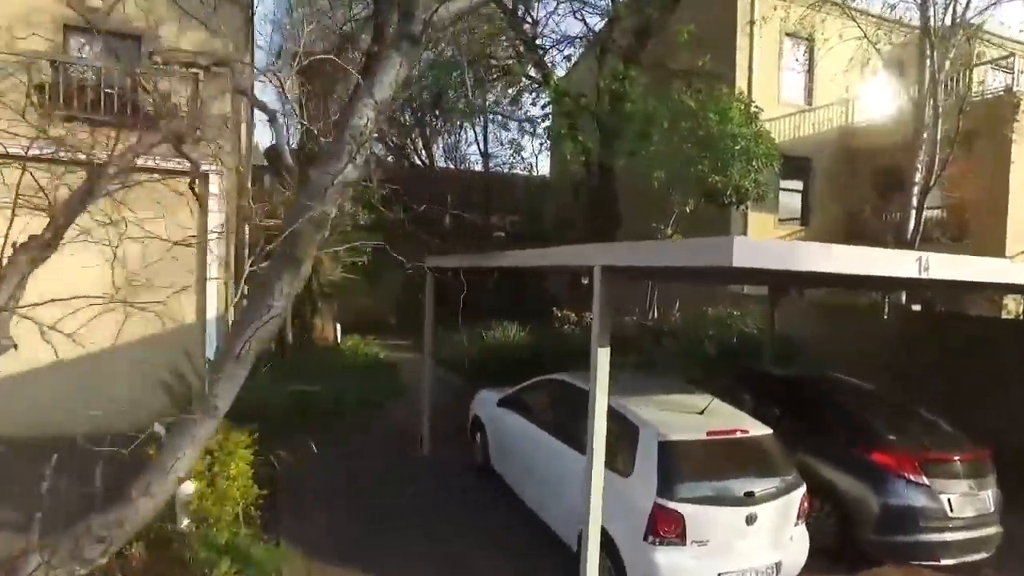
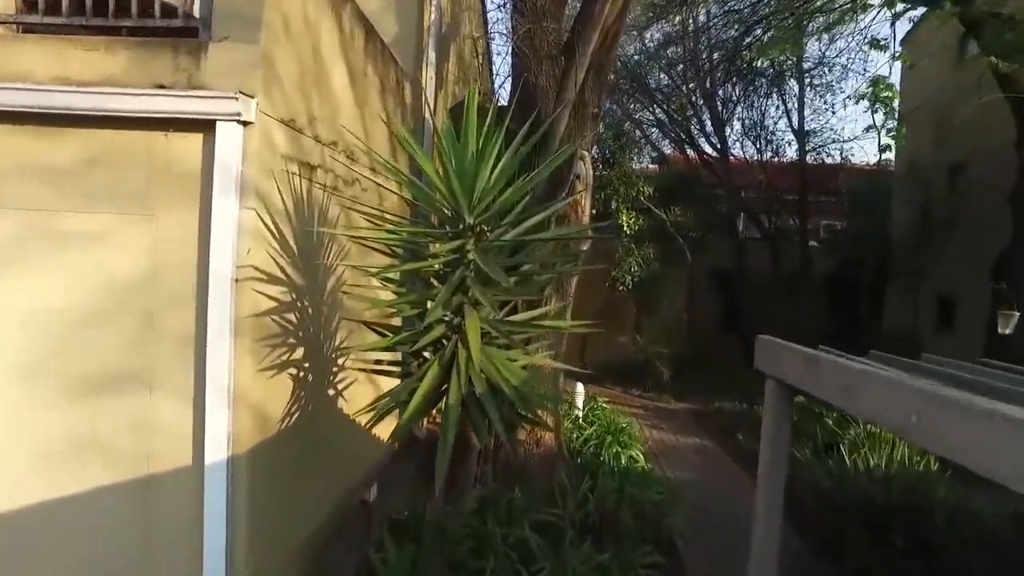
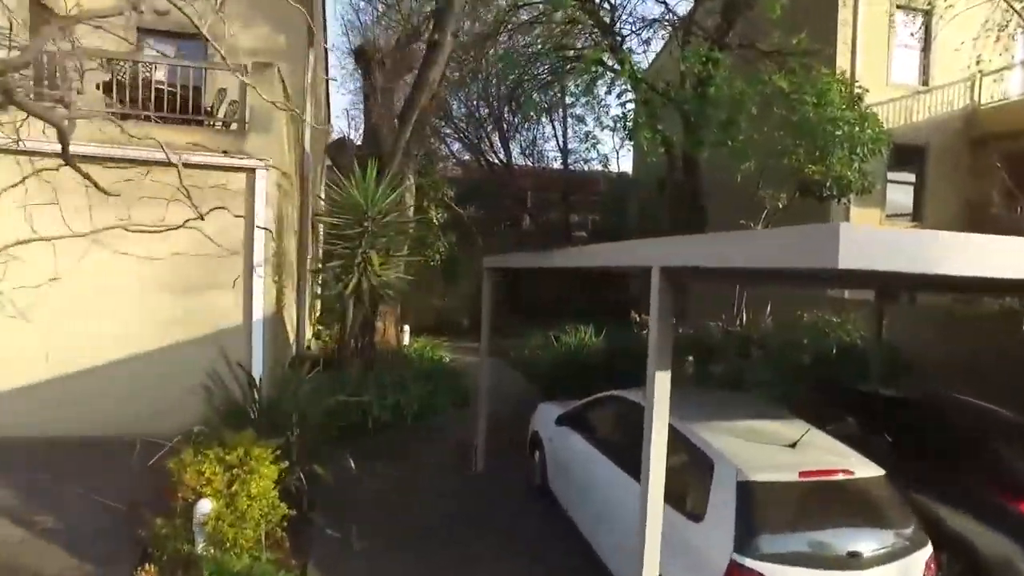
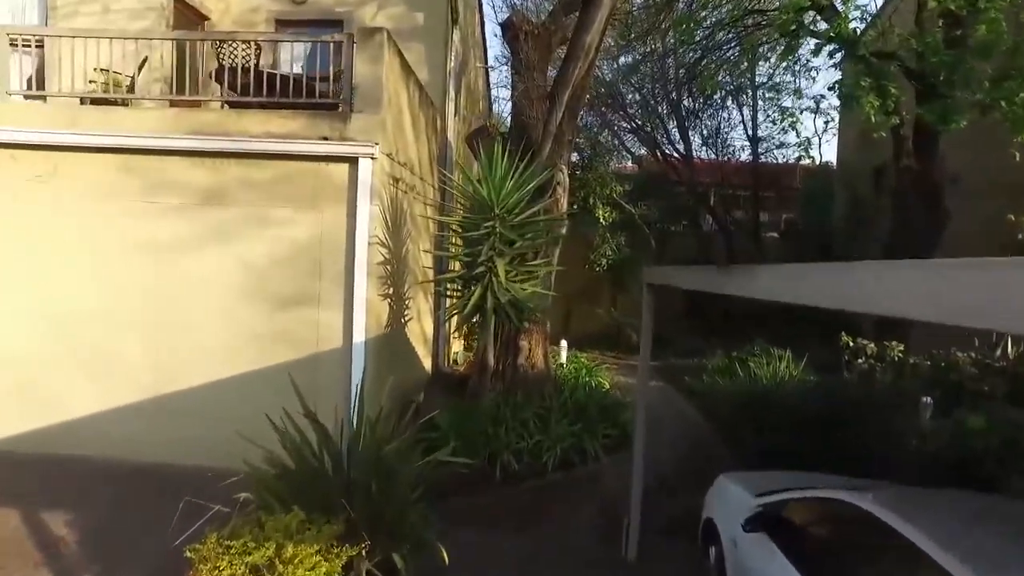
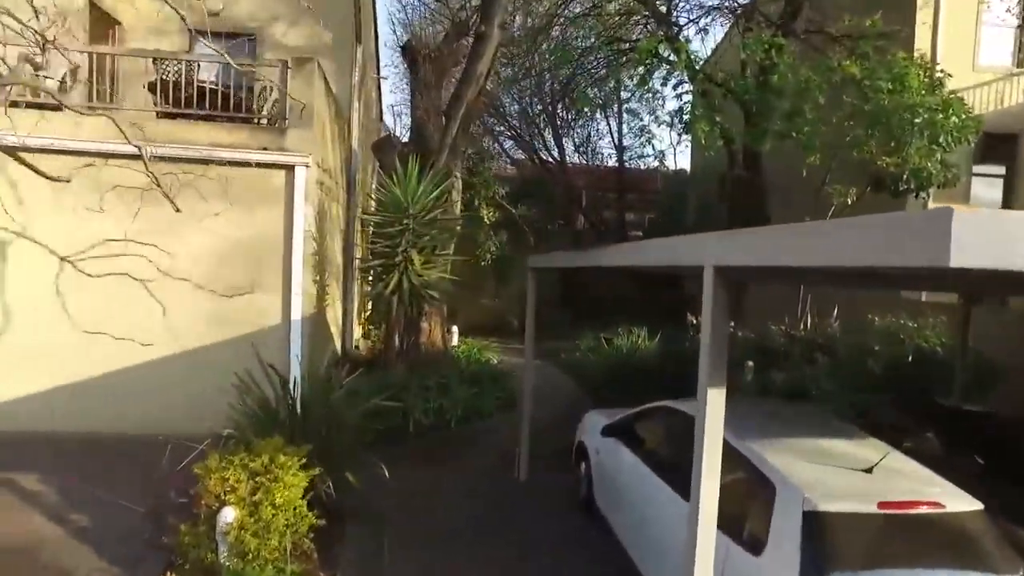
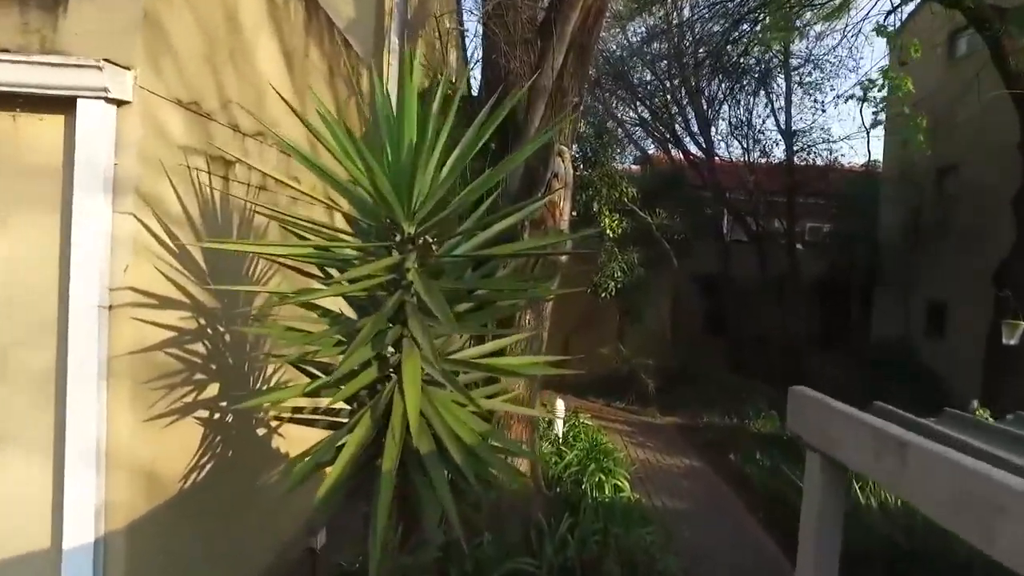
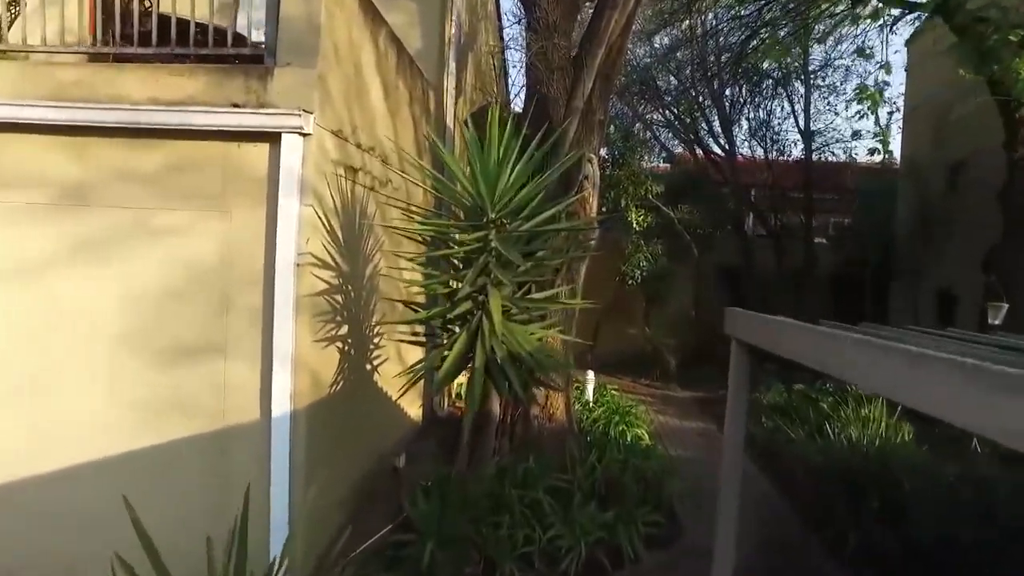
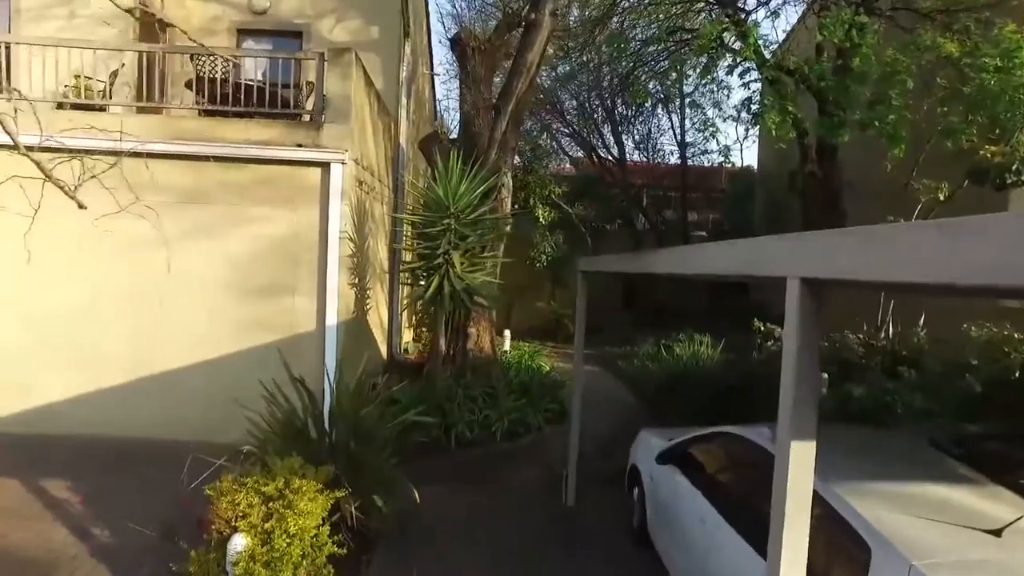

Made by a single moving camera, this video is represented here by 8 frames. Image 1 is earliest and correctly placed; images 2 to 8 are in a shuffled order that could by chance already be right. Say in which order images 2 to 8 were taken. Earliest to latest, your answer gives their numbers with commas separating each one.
3, 5, 8, 4, 7, 2, 6
